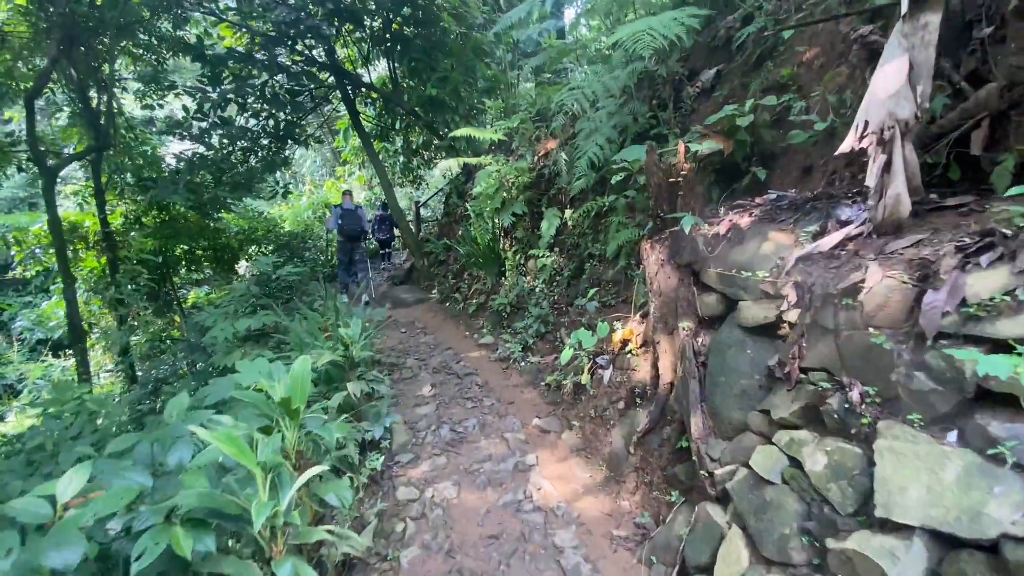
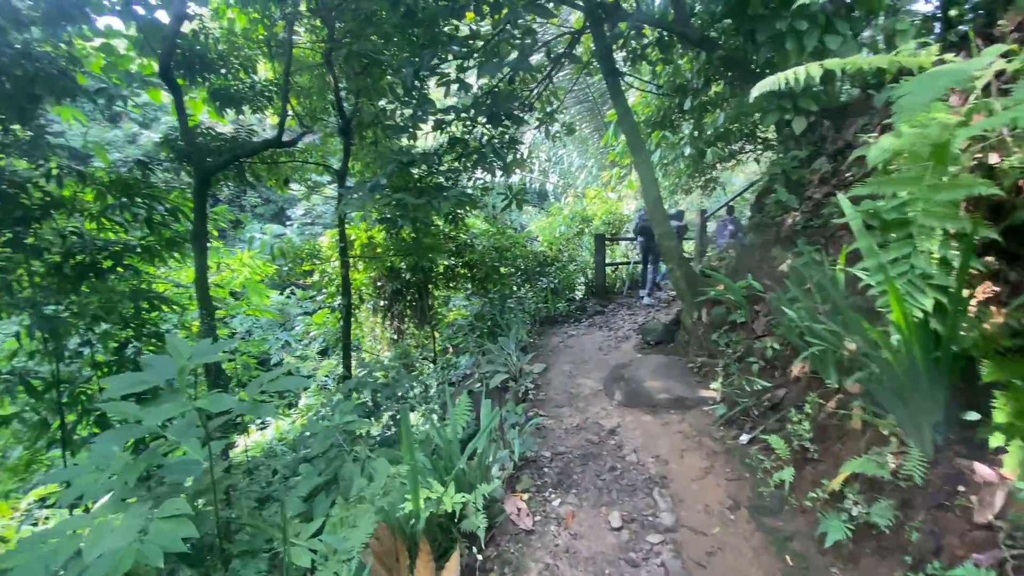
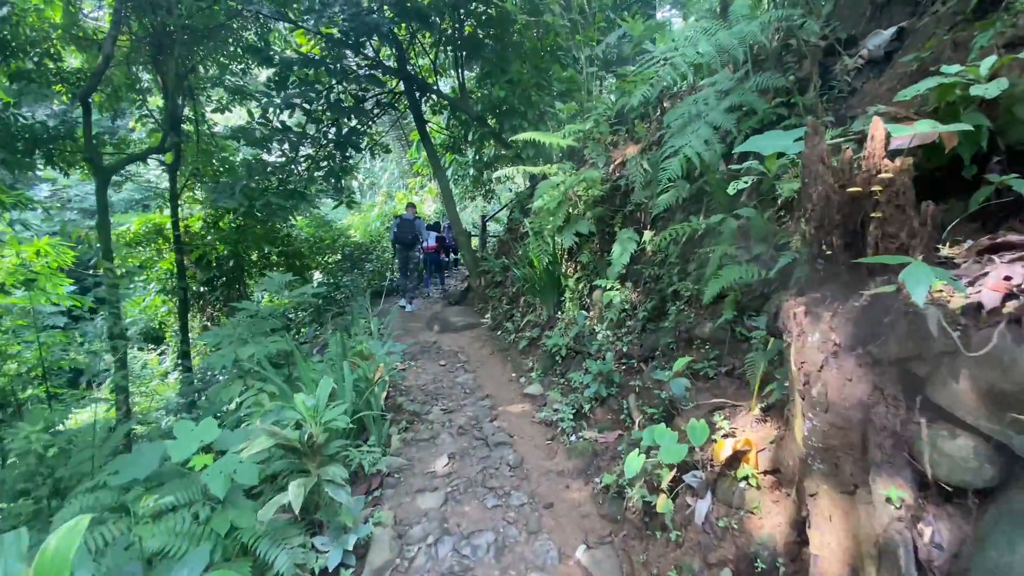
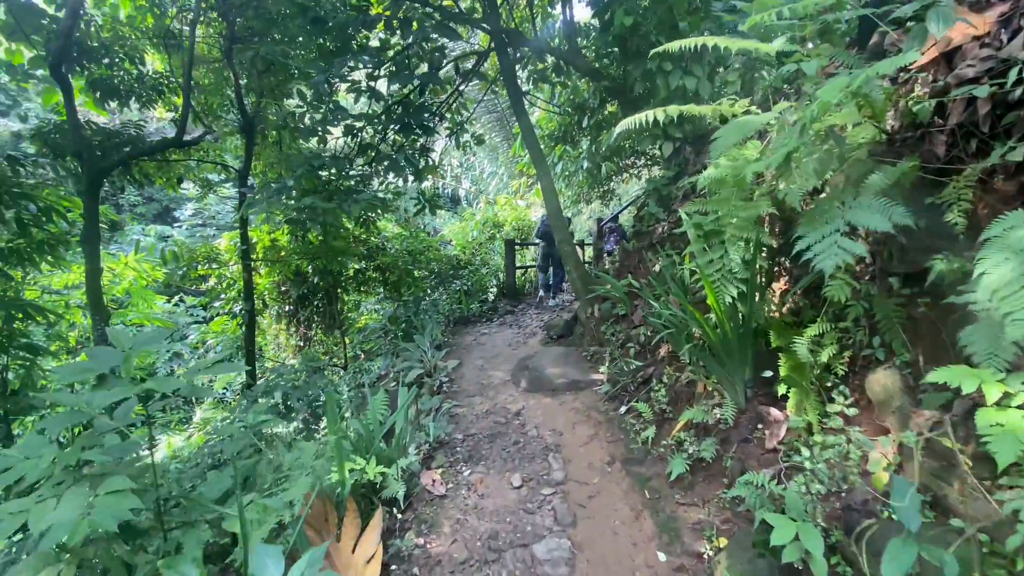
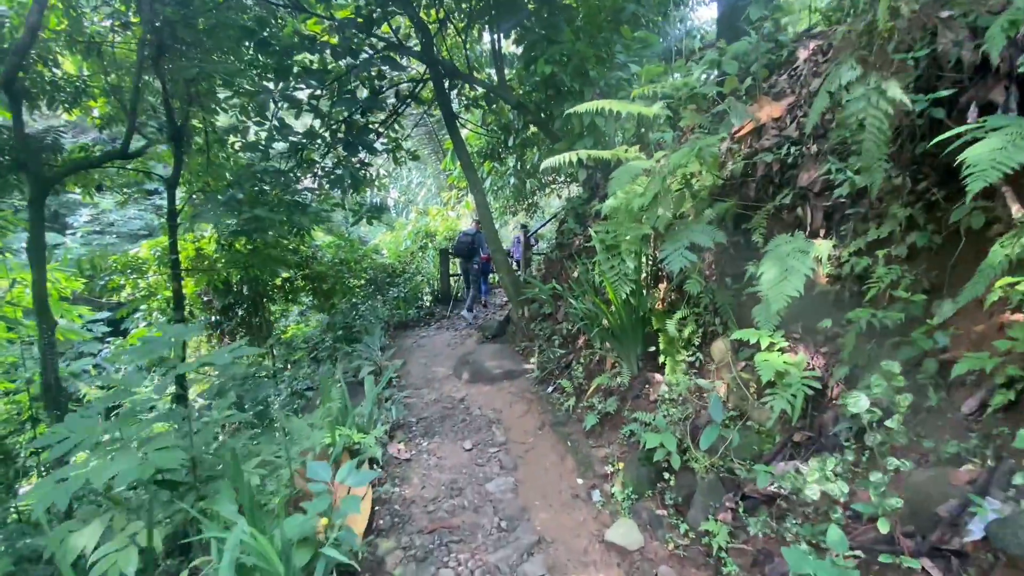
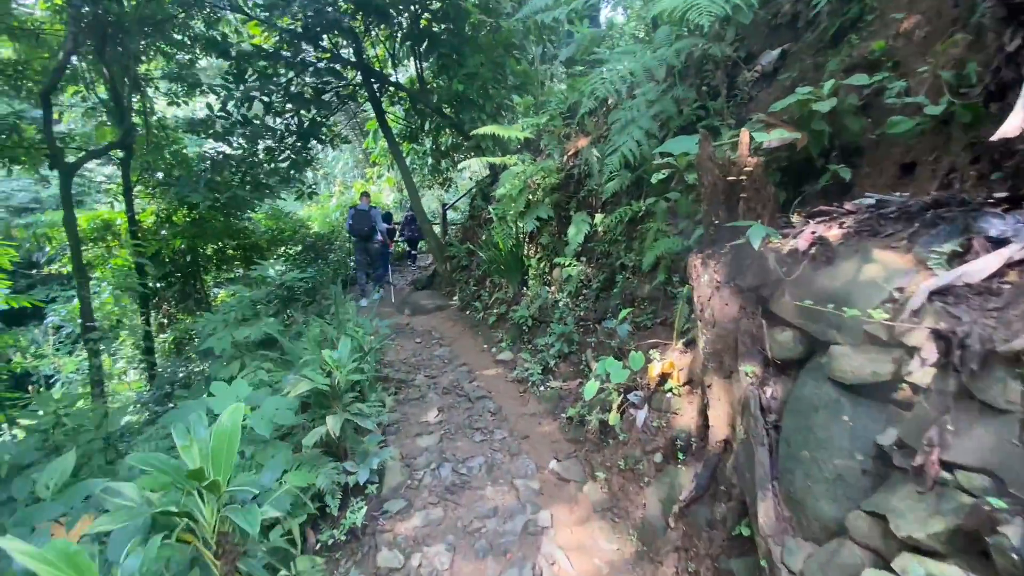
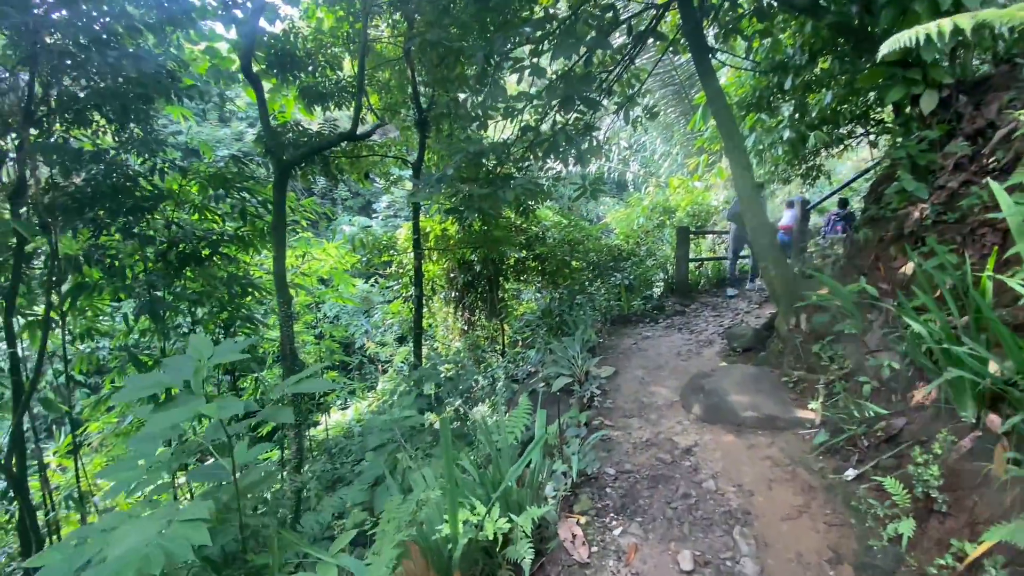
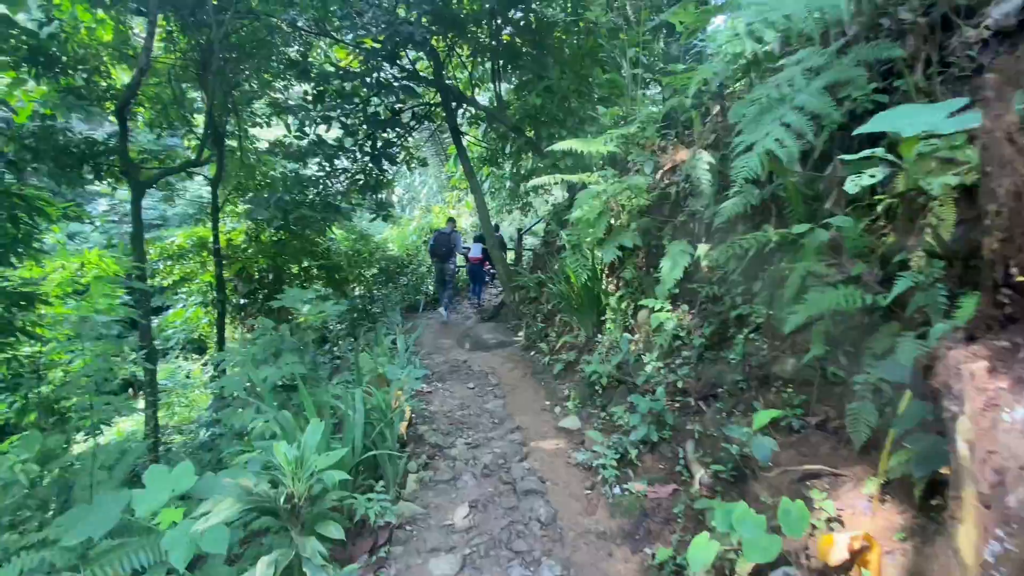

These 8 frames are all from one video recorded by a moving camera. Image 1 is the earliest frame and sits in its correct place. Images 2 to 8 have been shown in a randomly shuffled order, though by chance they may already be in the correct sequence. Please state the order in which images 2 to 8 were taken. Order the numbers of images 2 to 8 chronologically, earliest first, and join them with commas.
6, 3, 8, 5, 4, 2, 7
